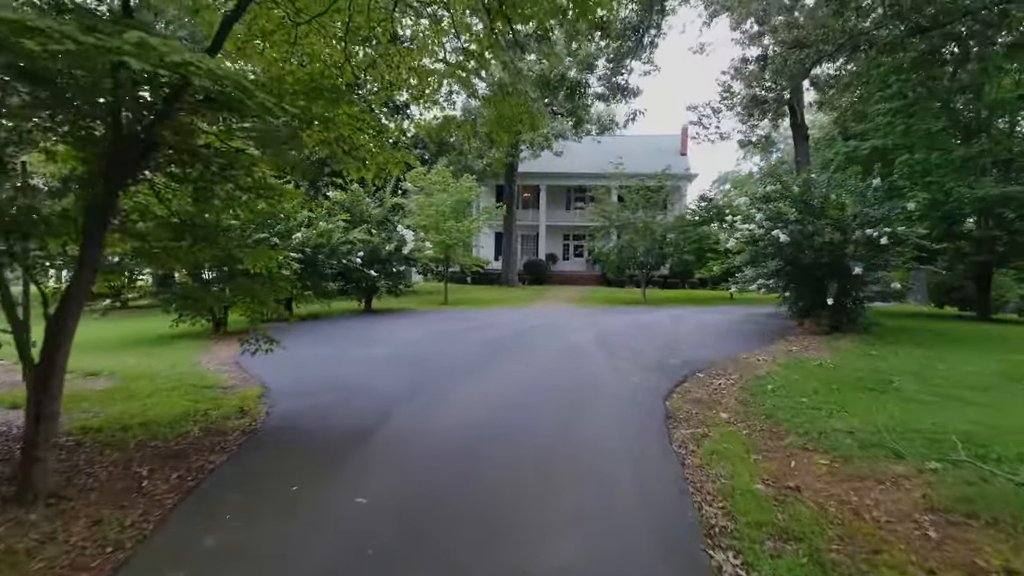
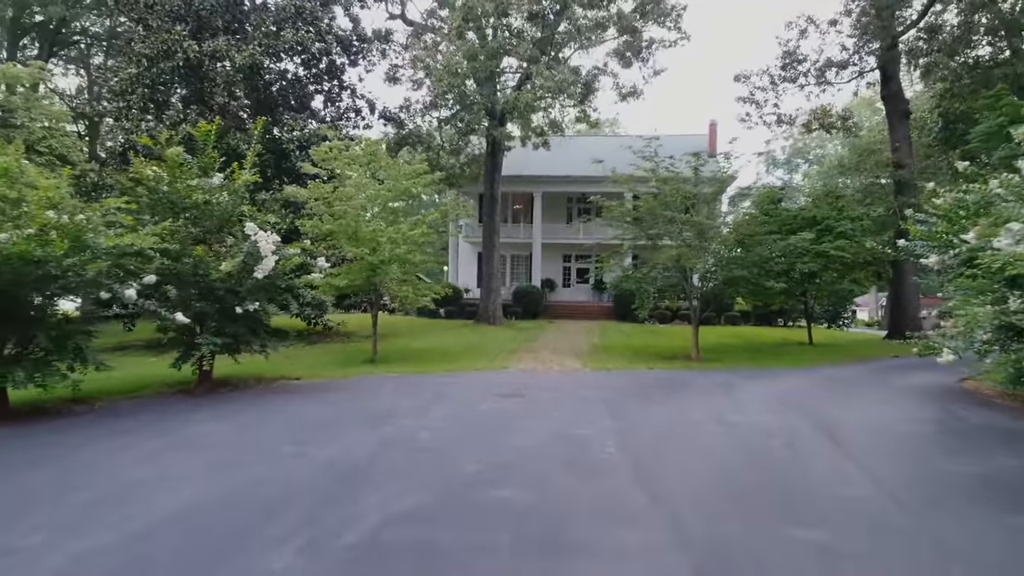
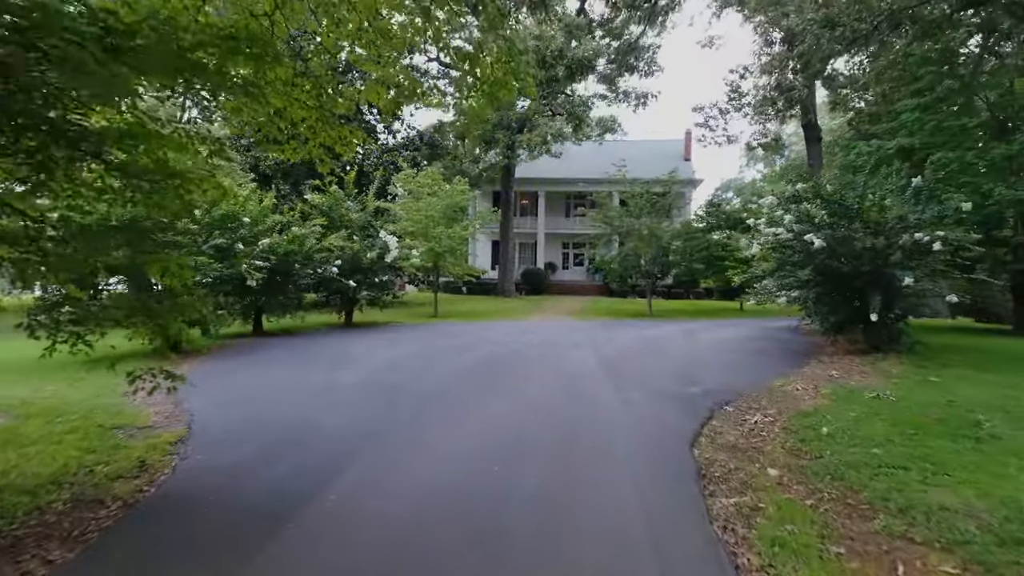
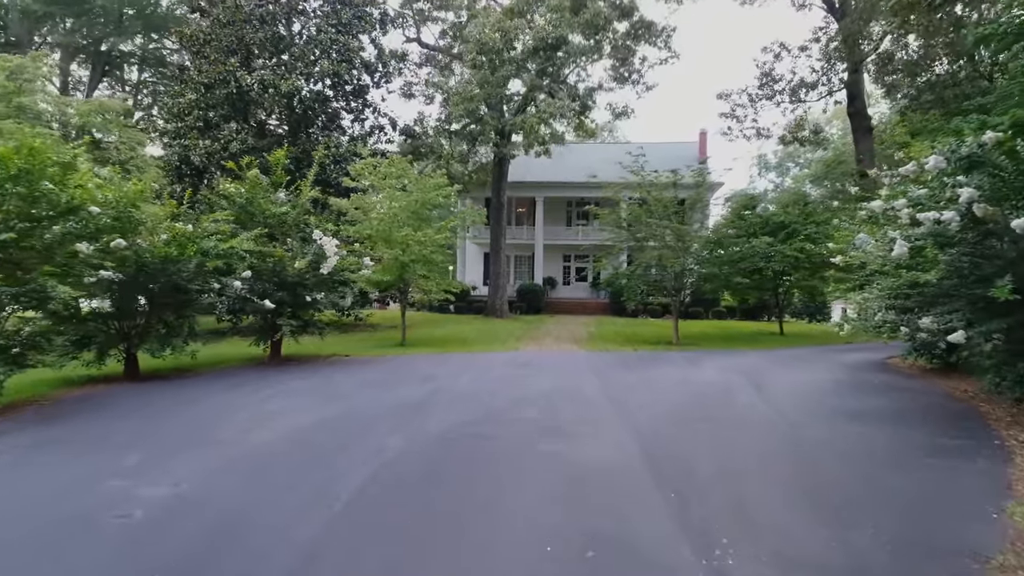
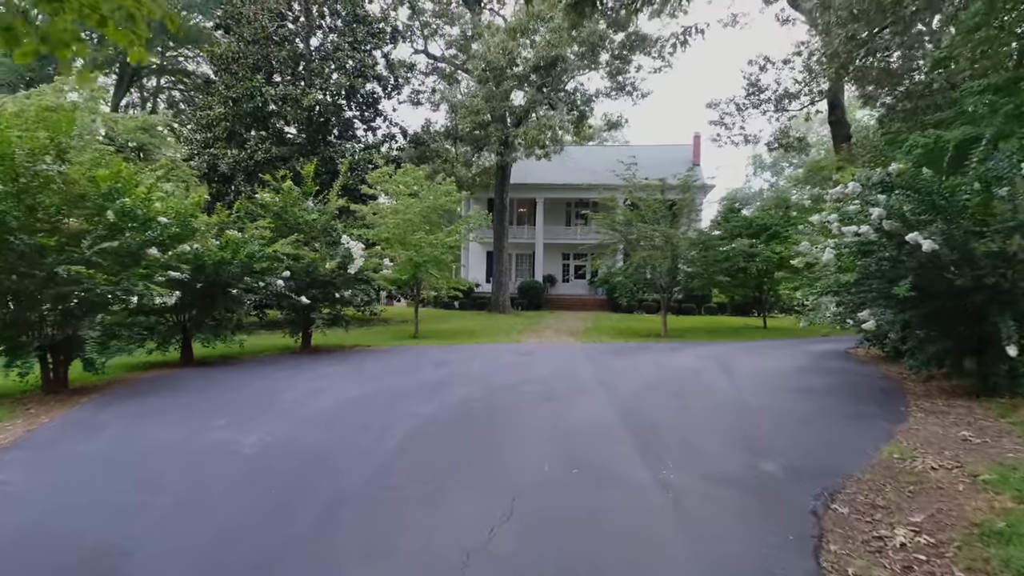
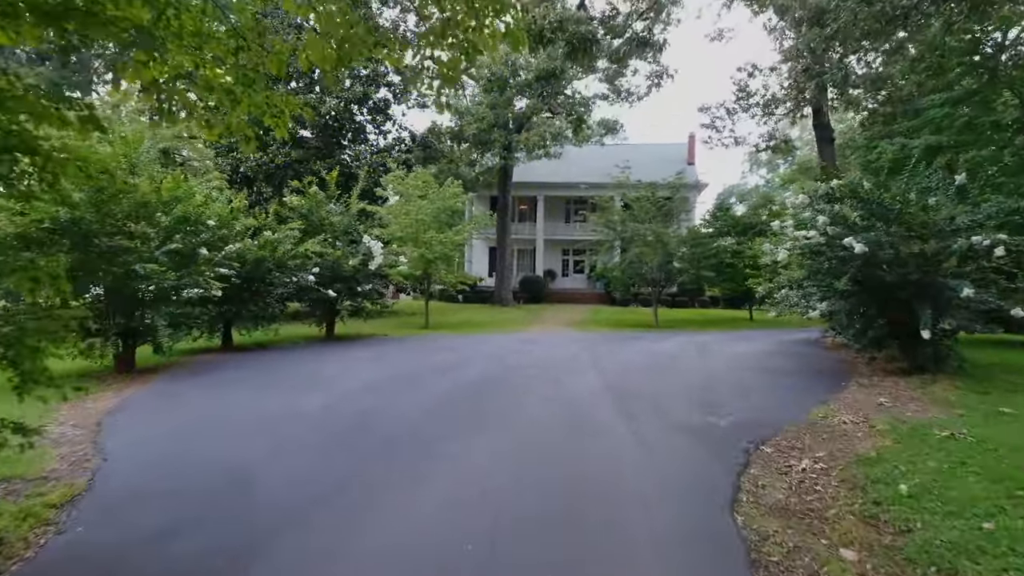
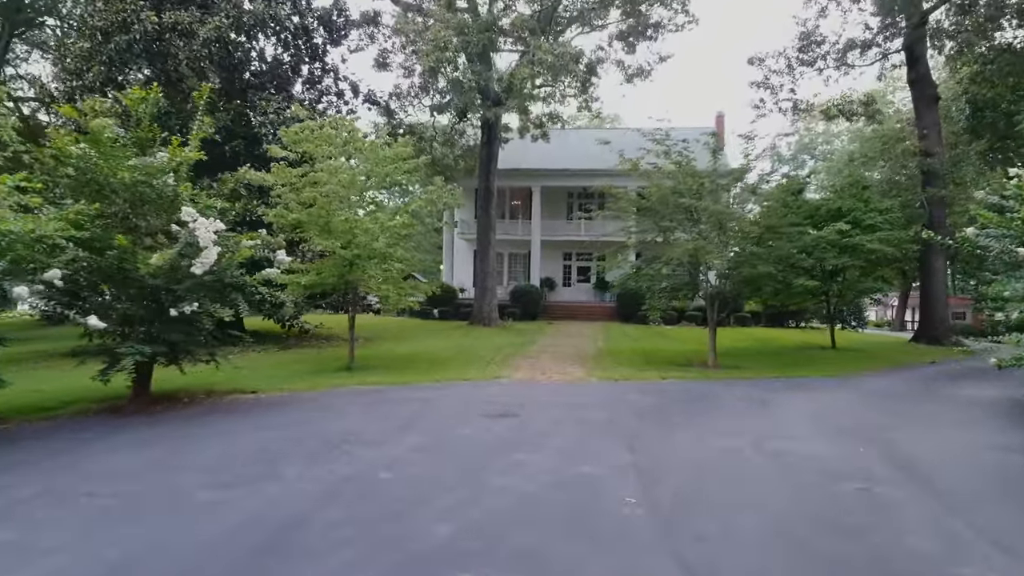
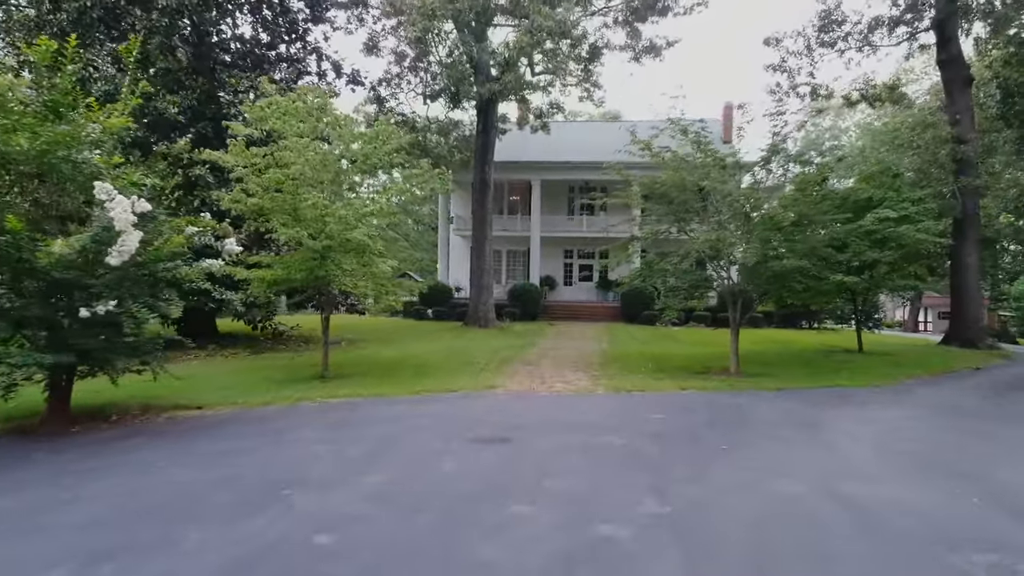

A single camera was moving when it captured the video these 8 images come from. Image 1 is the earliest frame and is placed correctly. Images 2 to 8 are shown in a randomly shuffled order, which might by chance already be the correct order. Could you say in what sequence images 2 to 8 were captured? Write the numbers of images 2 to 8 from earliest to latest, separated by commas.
3, 6, 5, 4, 2, 7, 8
